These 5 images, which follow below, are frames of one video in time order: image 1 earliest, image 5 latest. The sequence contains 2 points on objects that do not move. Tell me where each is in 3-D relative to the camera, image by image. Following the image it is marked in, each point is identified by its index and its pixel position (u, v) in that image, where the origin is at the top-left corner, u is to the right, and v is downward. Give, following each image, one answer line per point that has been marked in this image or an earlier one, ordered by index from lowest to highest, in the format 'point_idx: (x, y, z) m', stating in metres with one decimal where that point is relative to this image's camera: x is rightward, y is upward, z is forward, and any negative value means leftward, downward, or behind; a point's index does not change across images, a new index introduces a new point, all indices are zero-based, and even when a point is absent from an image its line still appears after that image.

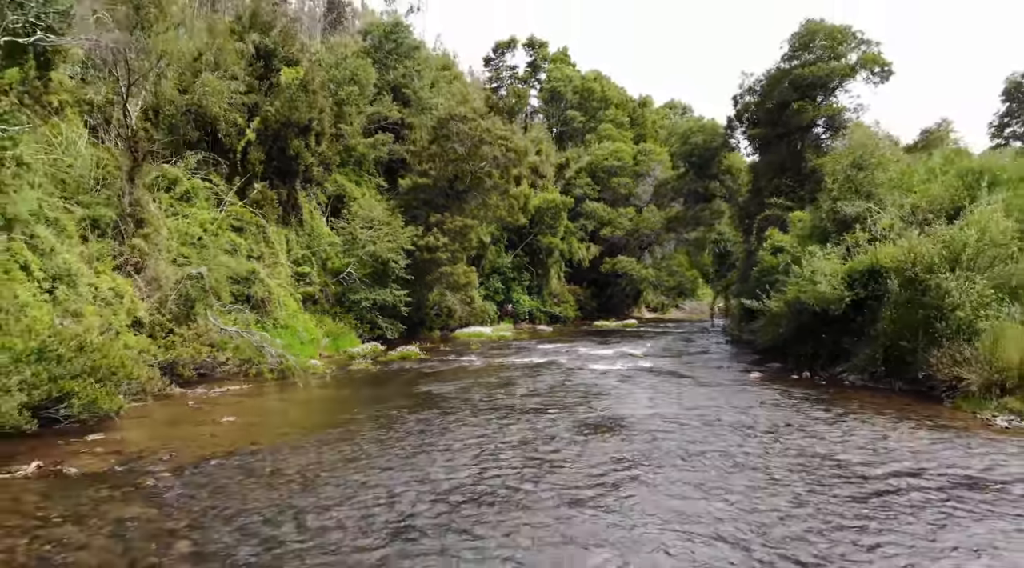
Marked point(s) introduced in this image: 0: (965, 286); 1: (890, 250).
0: (+9.7, -0.1, +17.6) m
1: (+9.1, +0.8, +19.8) m
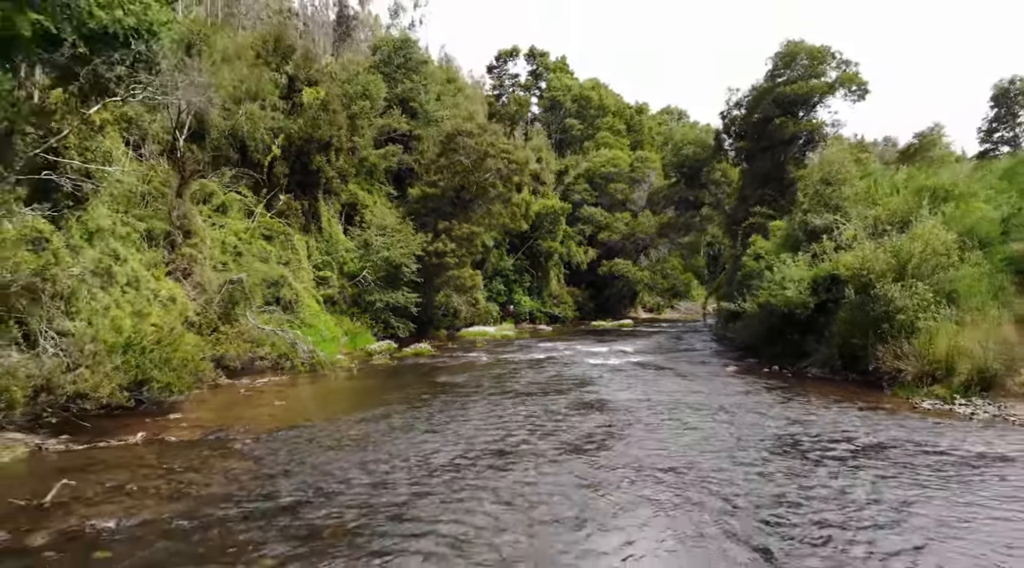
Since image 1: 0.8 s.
0: (+9.8, -0.2, +20.5) m
1: (+9.3, +0.7, +22.7) m
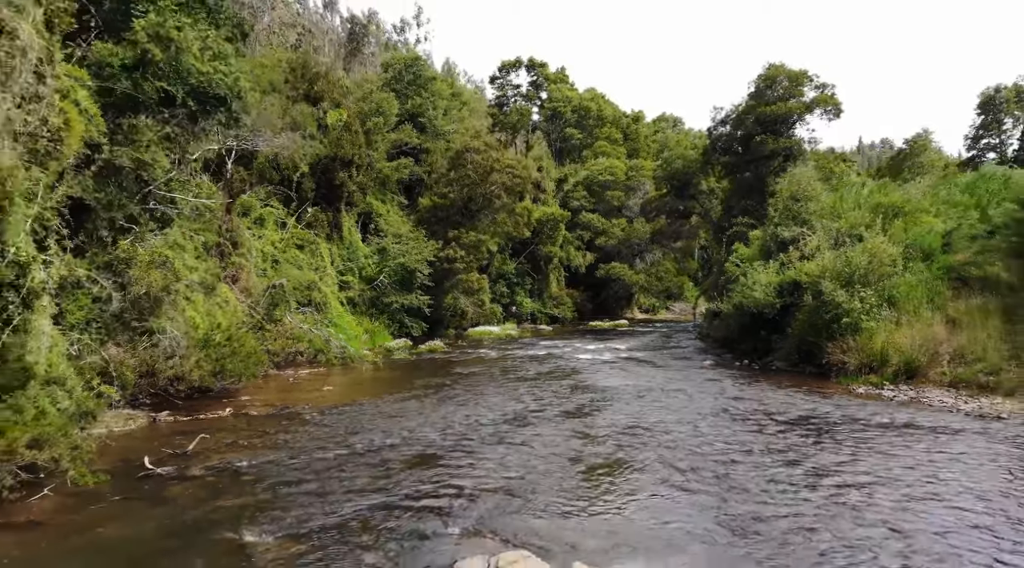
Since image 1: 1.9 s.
0: (+10.0, -0.4, +24.2) m
1: (+9.5, +0.5, +26.4) m
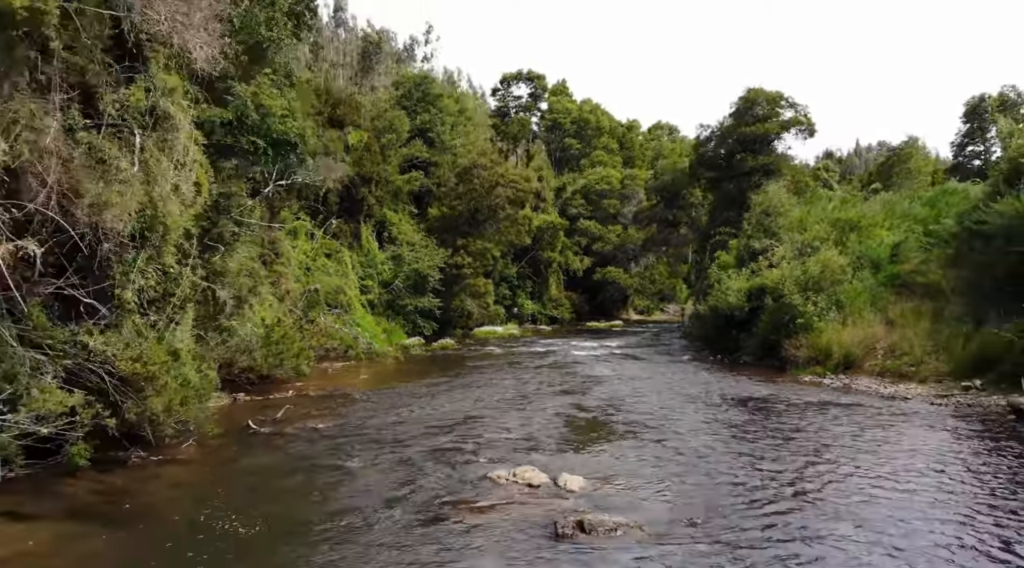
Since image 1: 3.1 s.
0: (+10.2, -0.6, +28.5) m
1: (+9.6, +0.3, +30.7) m
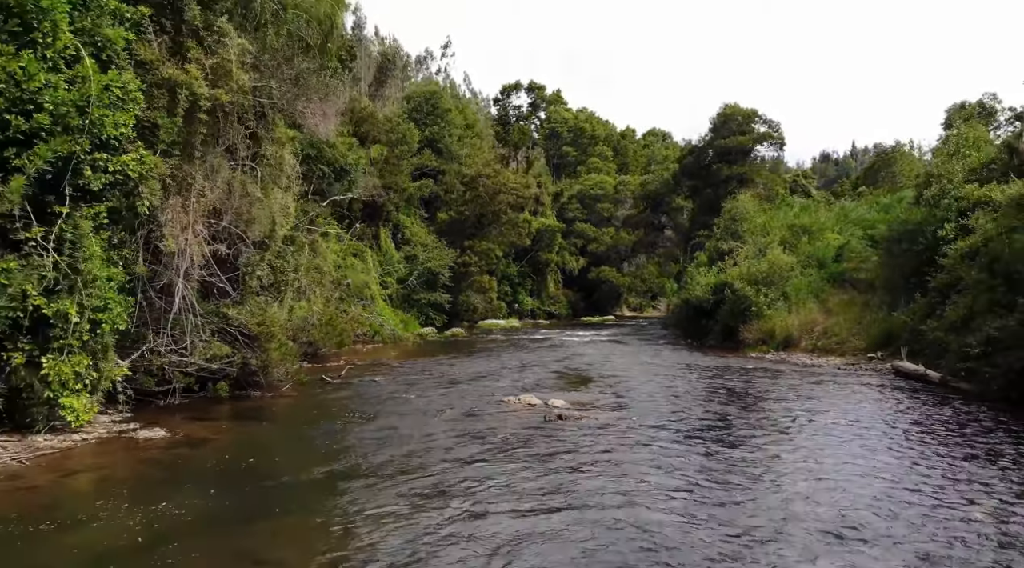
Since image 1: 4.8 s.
0: (+10.3, -0.4, +34.4) m
1: (+9.7, +0.5, +36.6) m
